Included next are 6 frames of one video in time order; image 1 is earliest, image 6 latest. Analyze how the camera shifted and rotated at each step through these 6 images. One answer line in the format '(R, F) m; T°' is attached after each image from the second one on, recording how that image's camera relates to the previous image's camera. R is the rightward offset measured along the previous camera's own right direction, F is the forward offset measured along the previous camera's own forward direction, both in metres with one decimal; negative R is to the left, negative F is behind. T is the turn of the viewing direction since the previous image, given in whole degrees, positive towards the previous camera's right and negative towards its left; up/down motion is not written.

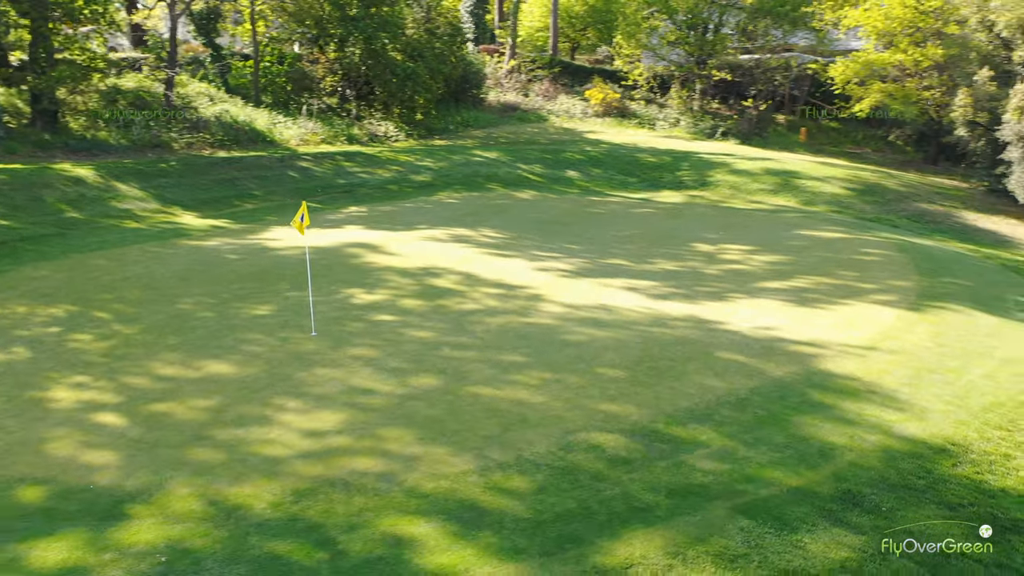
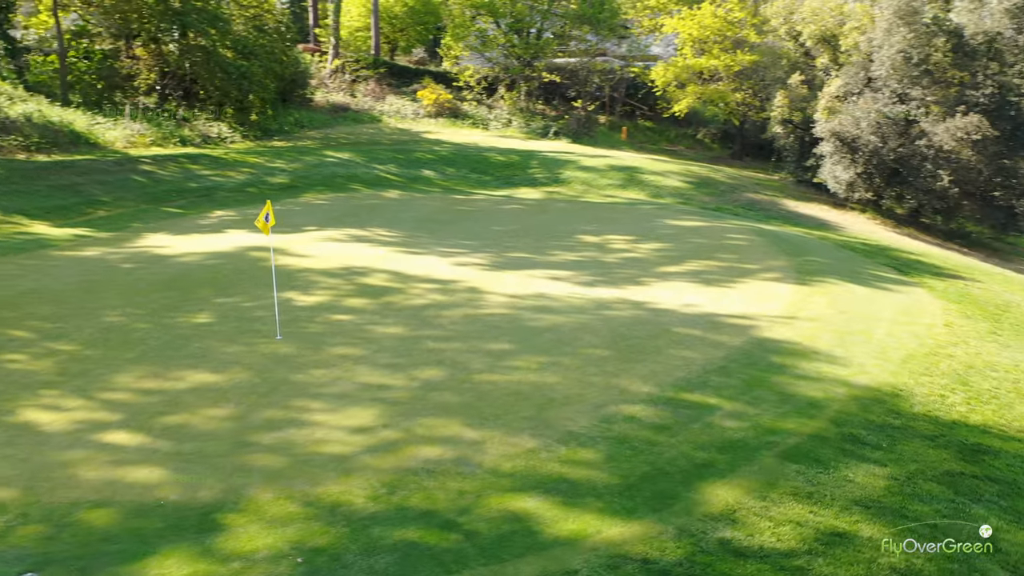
(-1.7, -0.1) m; +14°
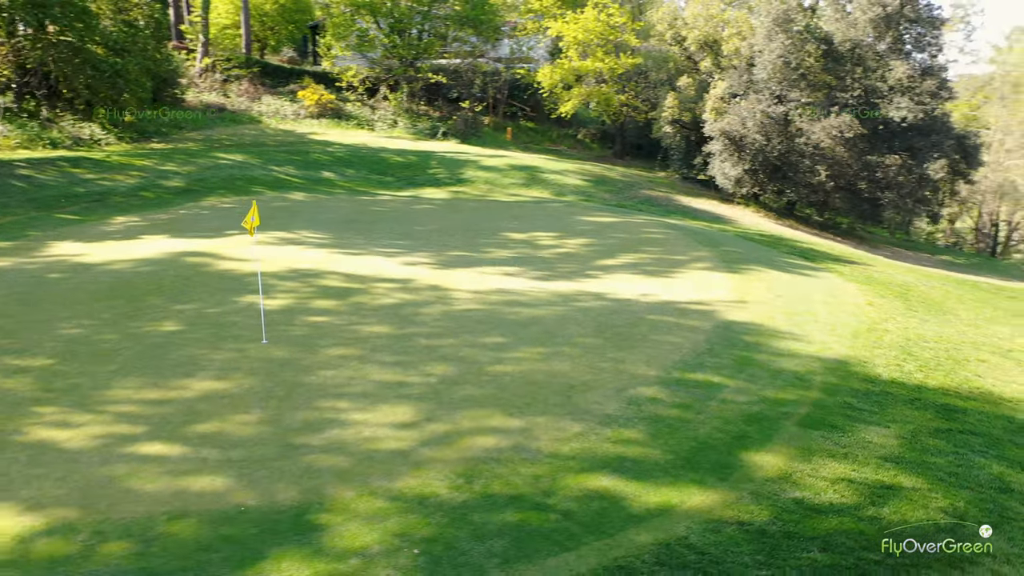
(-1.3, -0.1) m; +10°
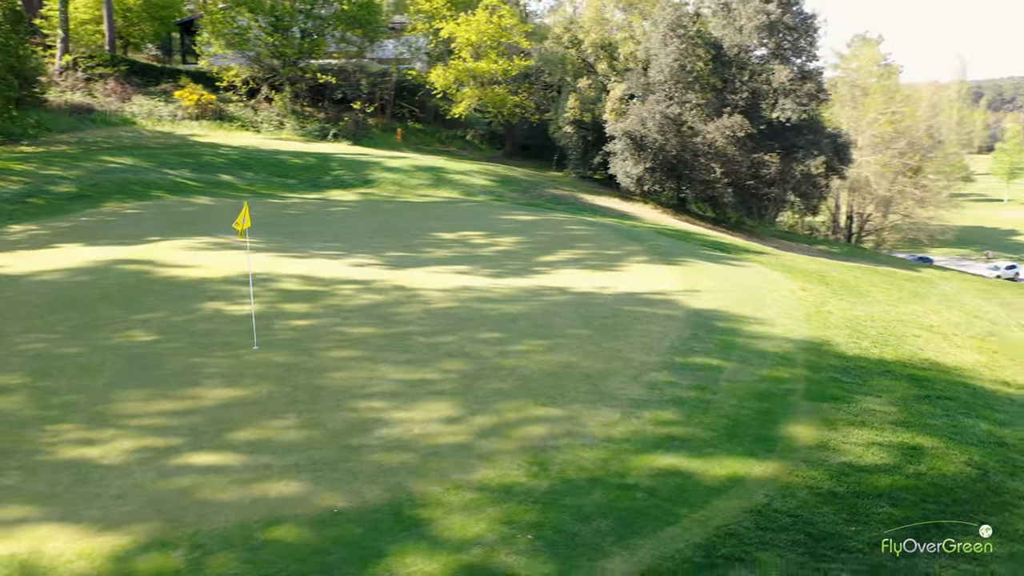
(-1.3, 0.0) m; +9°
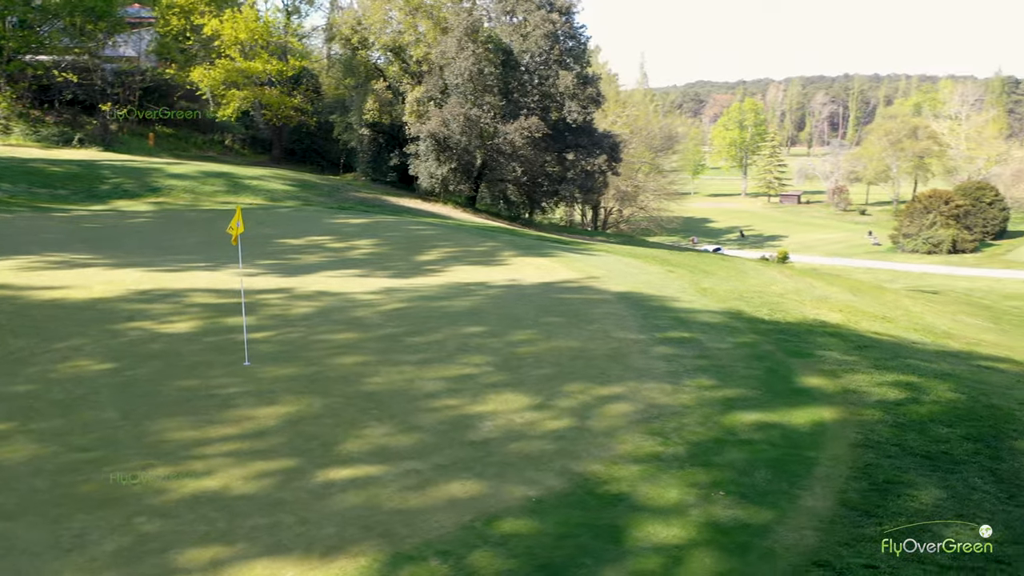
(-2.5, +0.3) m; +19°
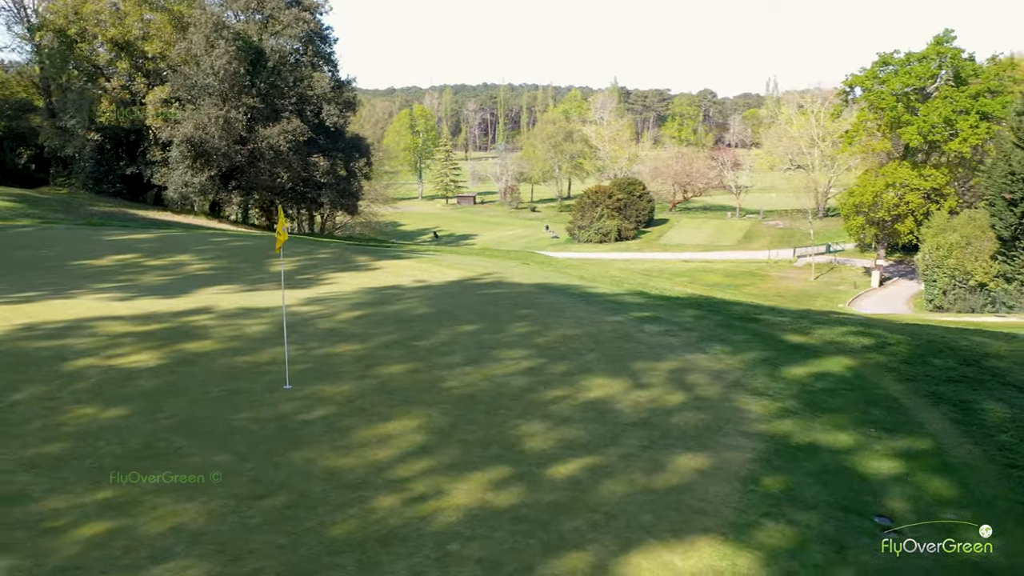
(-3.1, +0.6) m; +23°
